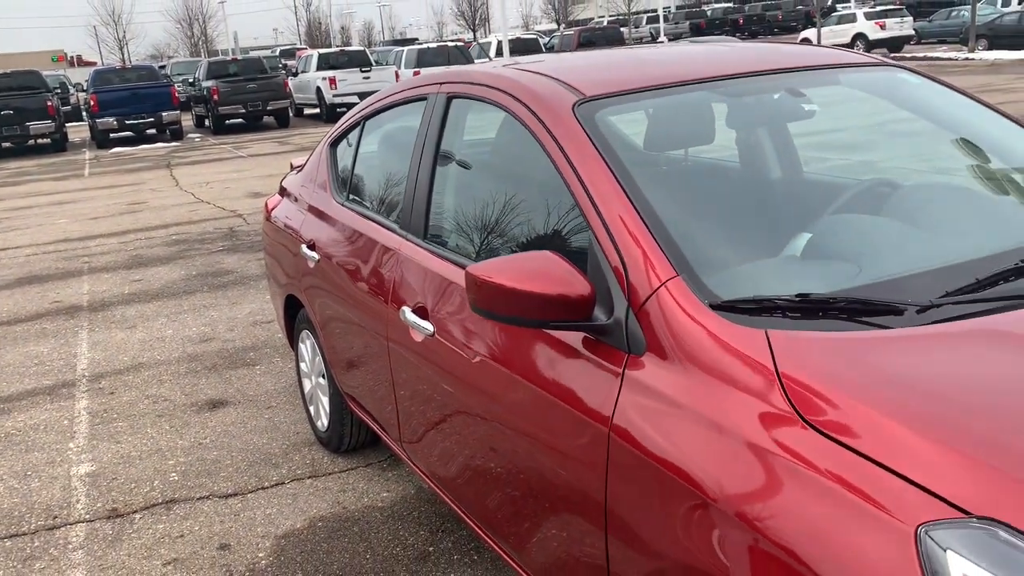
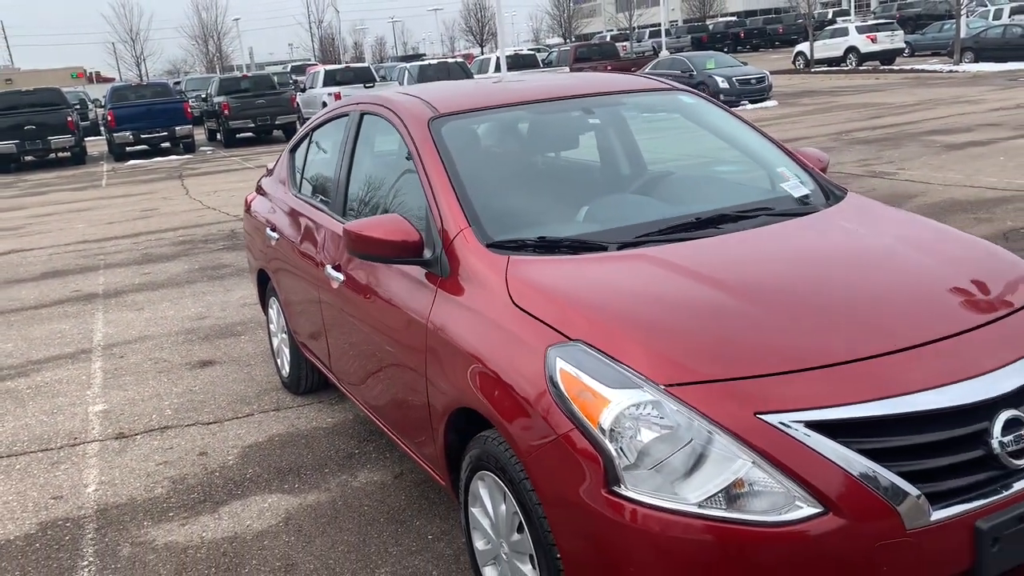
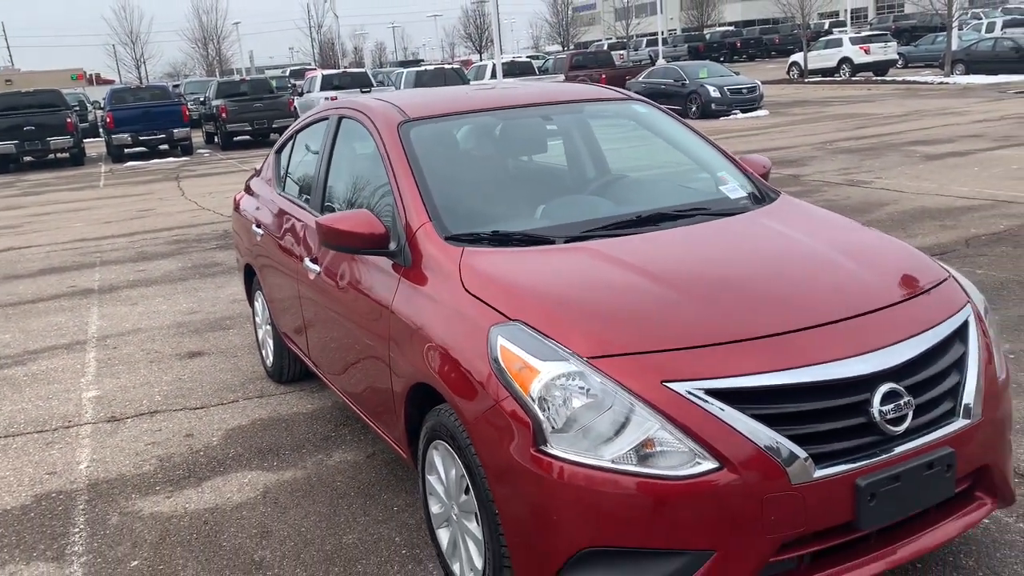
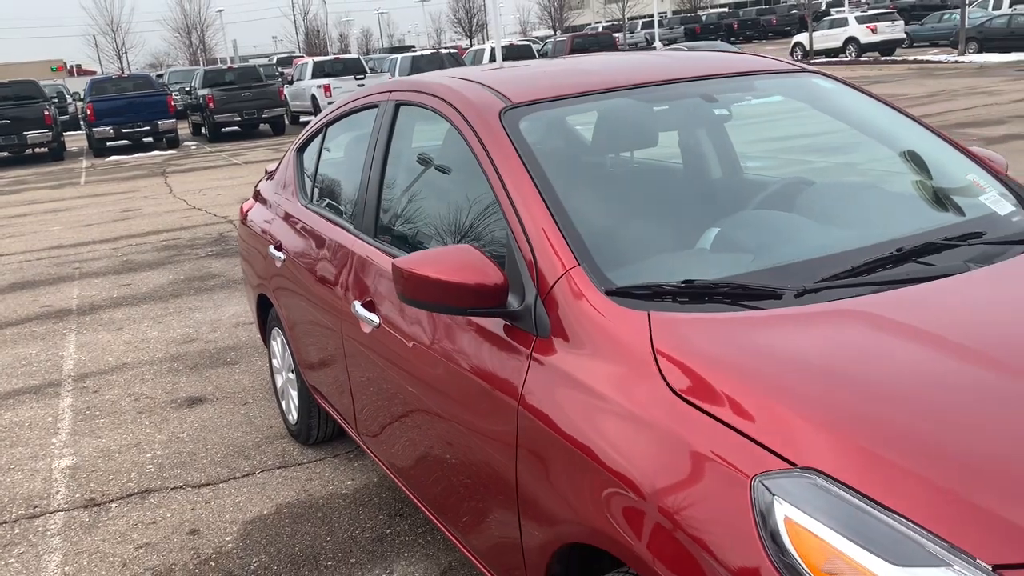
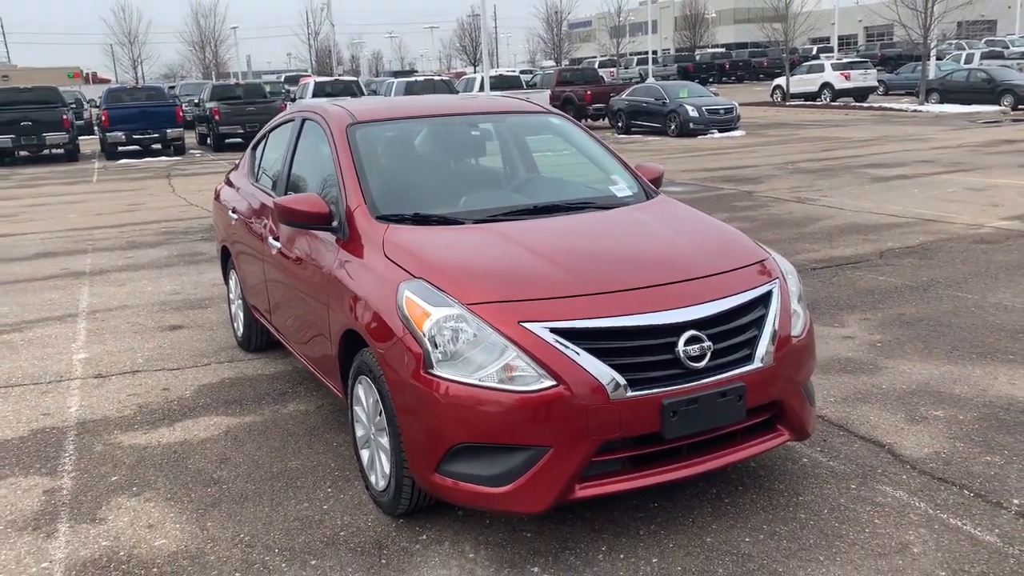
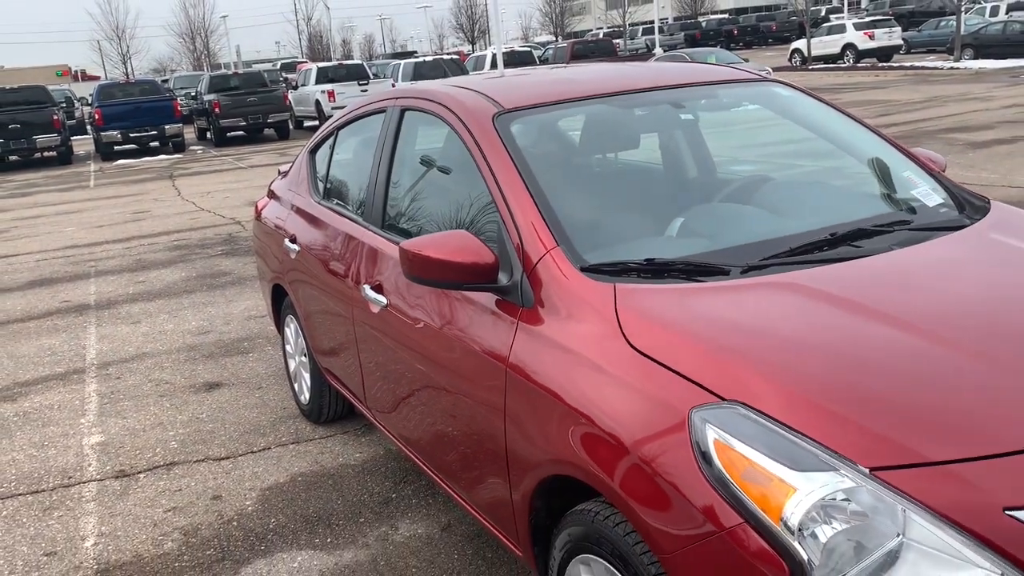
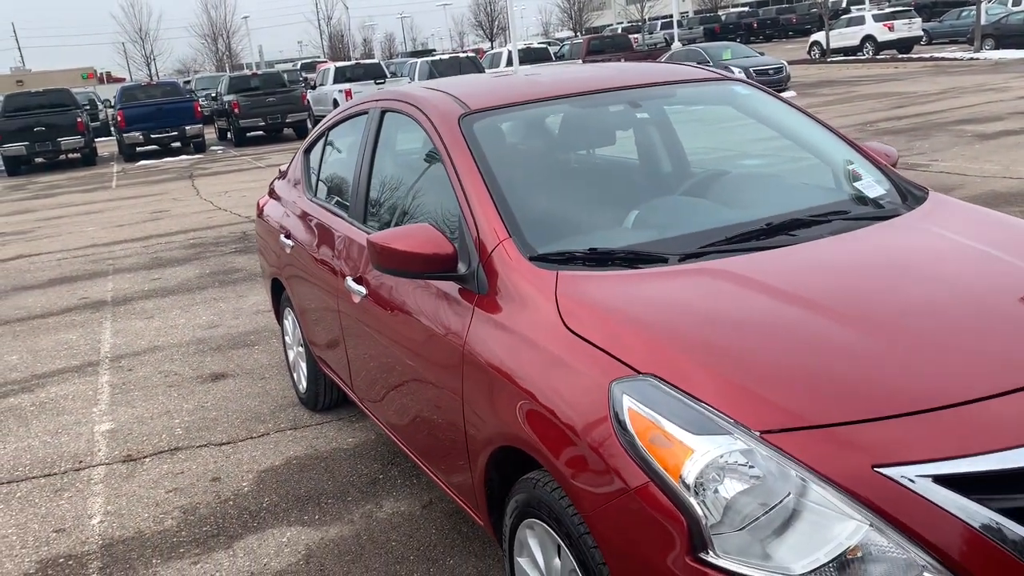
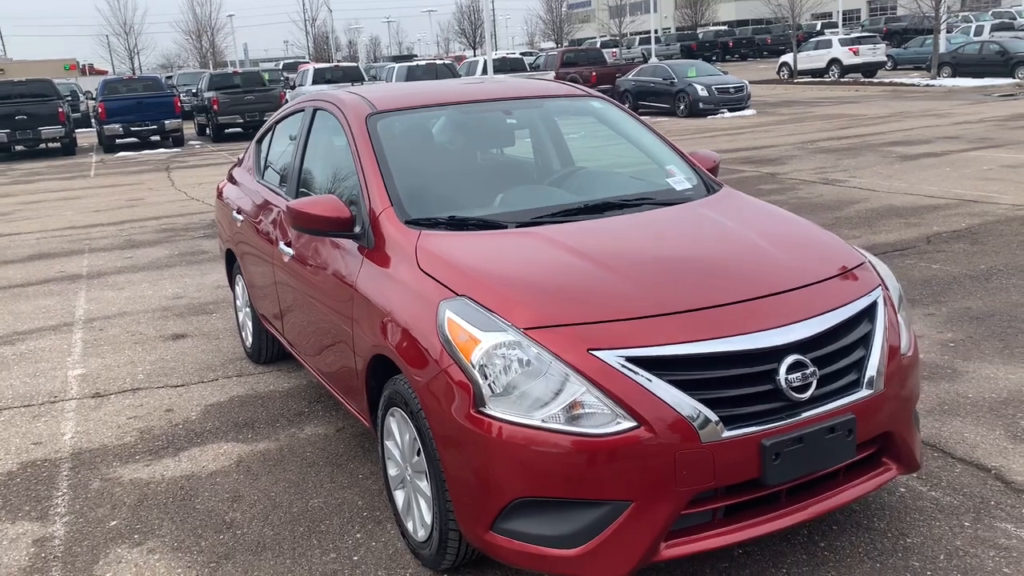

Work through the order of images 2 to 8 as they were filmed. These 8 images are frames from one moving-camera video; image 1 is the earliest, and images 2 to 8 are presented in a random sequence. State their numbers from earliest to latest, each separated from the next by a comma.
4, 6, 7, 2, 3, 8, 5
